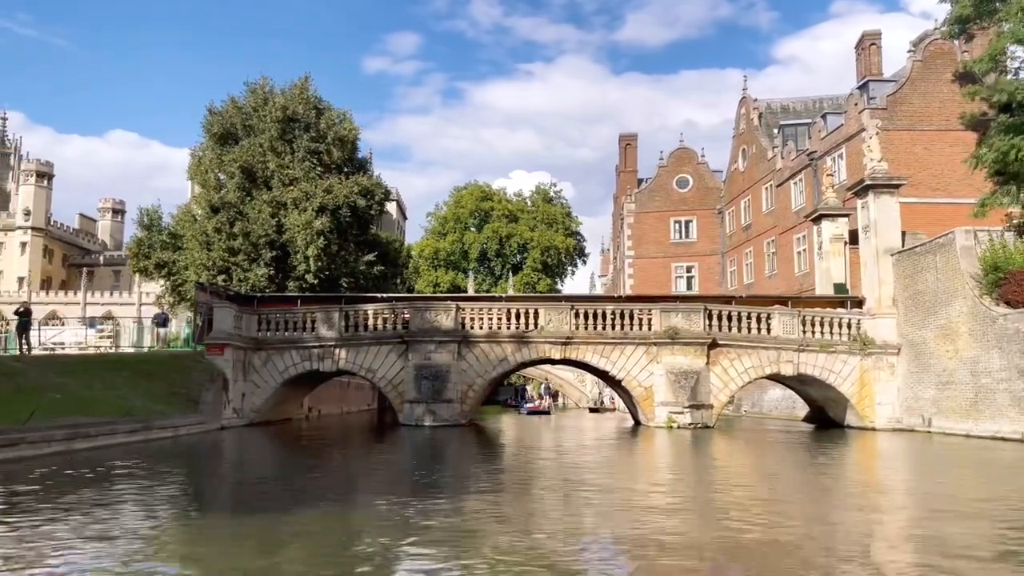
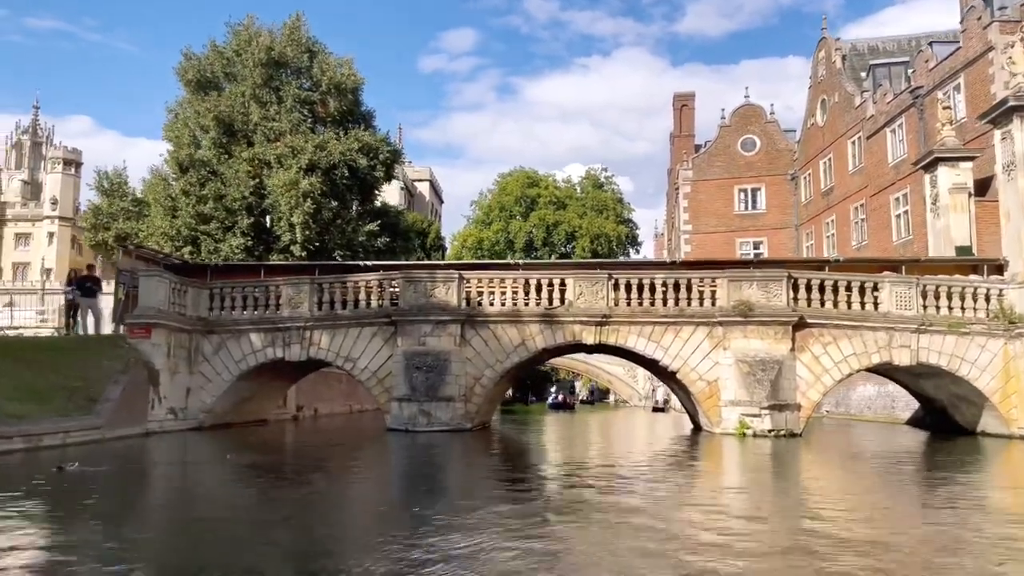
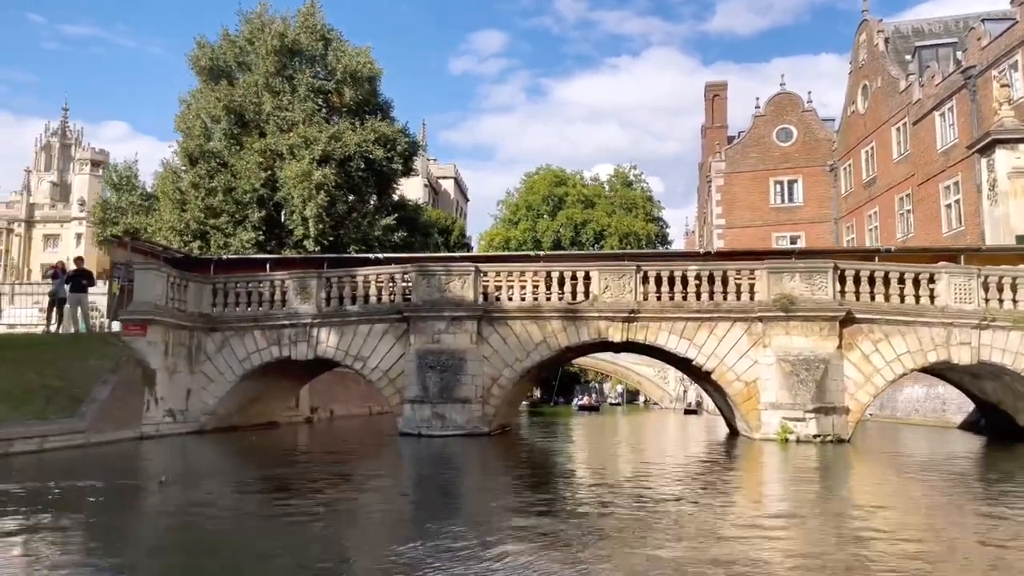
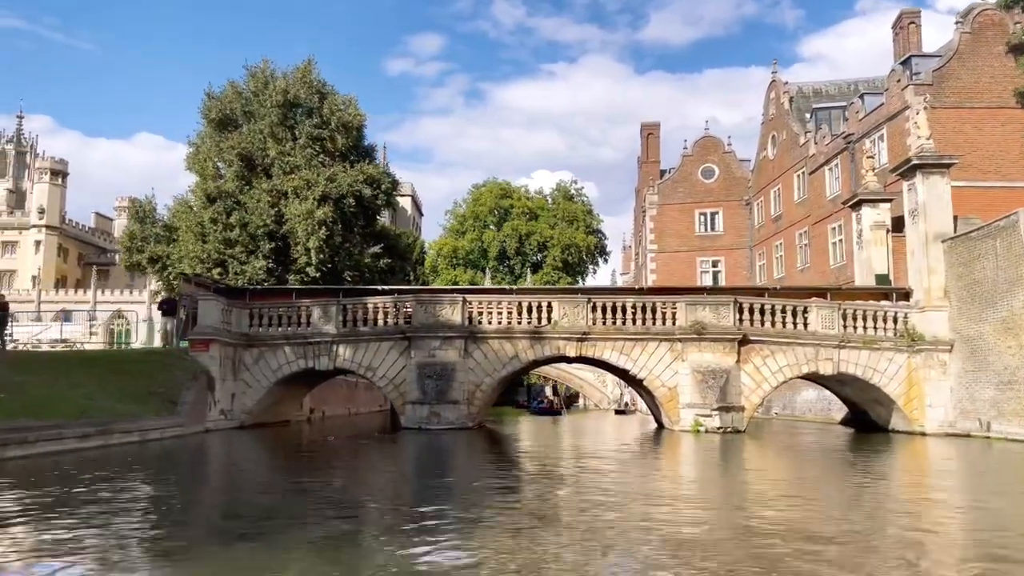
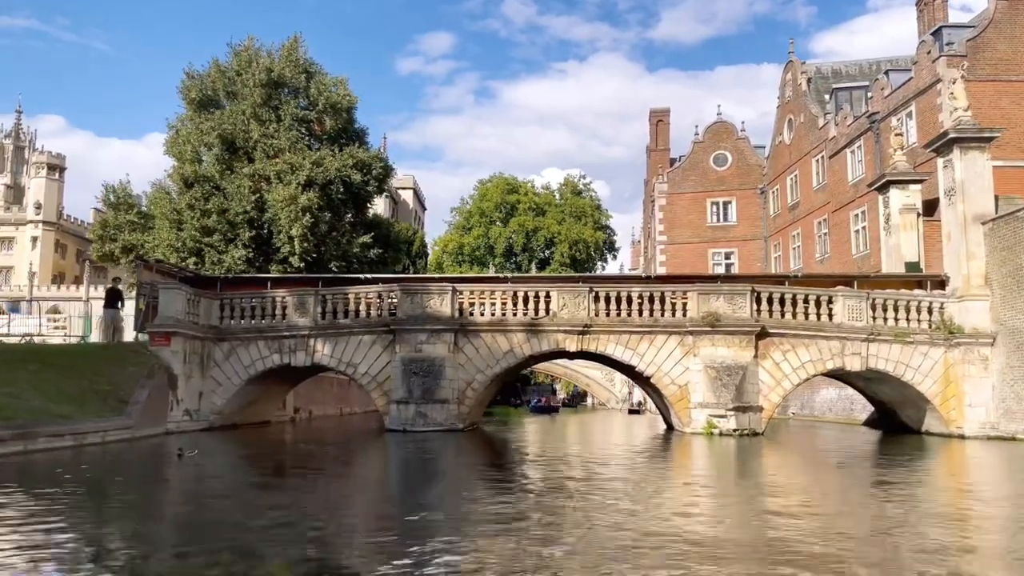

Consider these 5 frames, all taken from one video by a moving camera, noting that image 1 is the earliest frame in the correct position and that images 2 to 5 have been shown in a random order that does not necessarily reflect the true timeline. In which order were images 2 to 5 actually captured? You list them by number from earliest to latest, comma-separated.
4, 5, 2, 3
